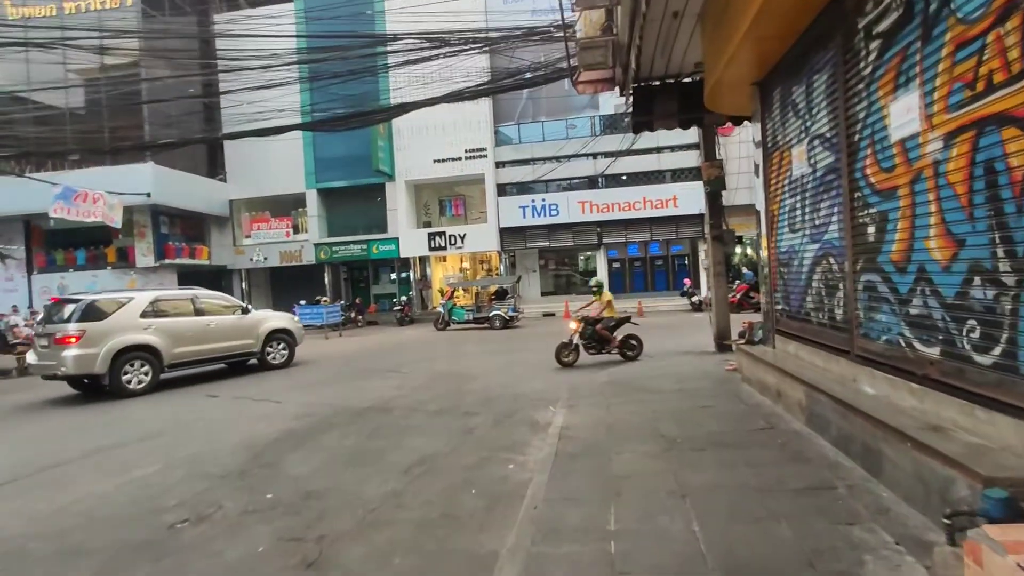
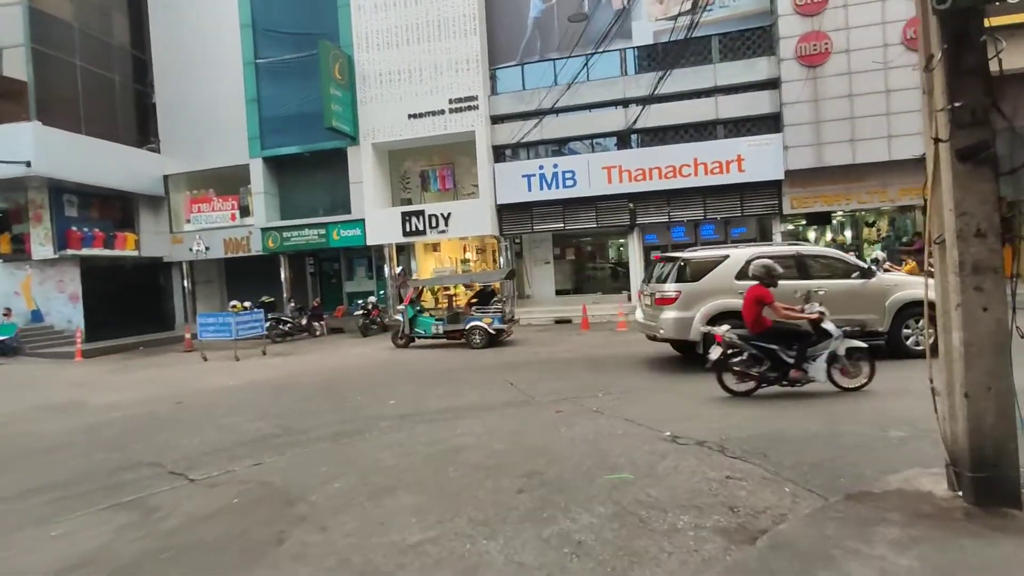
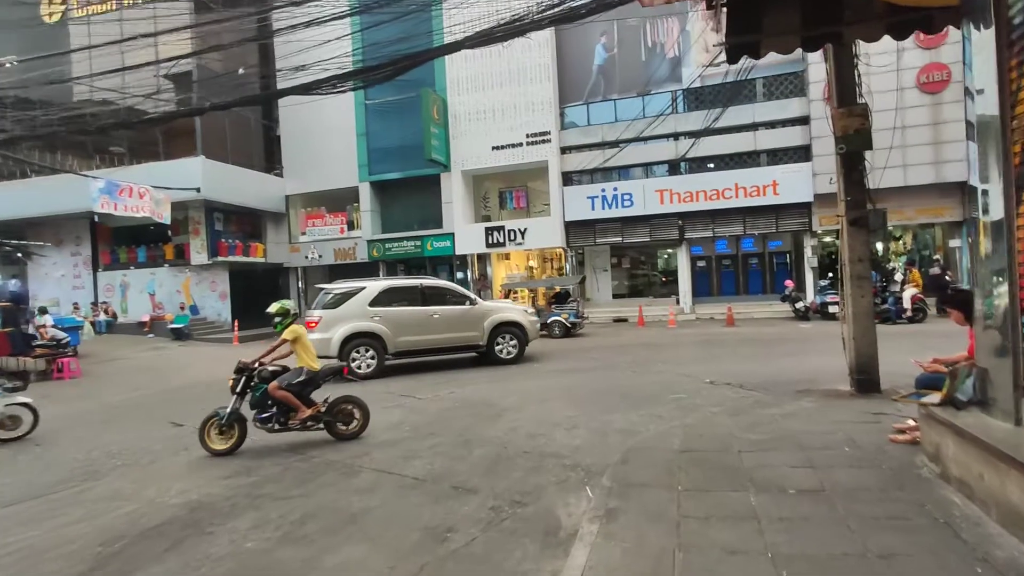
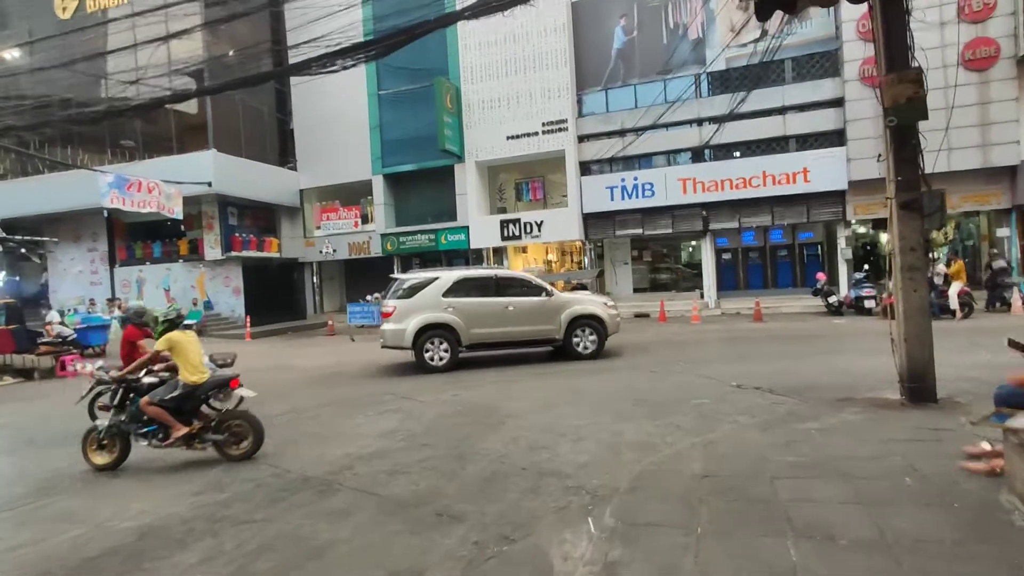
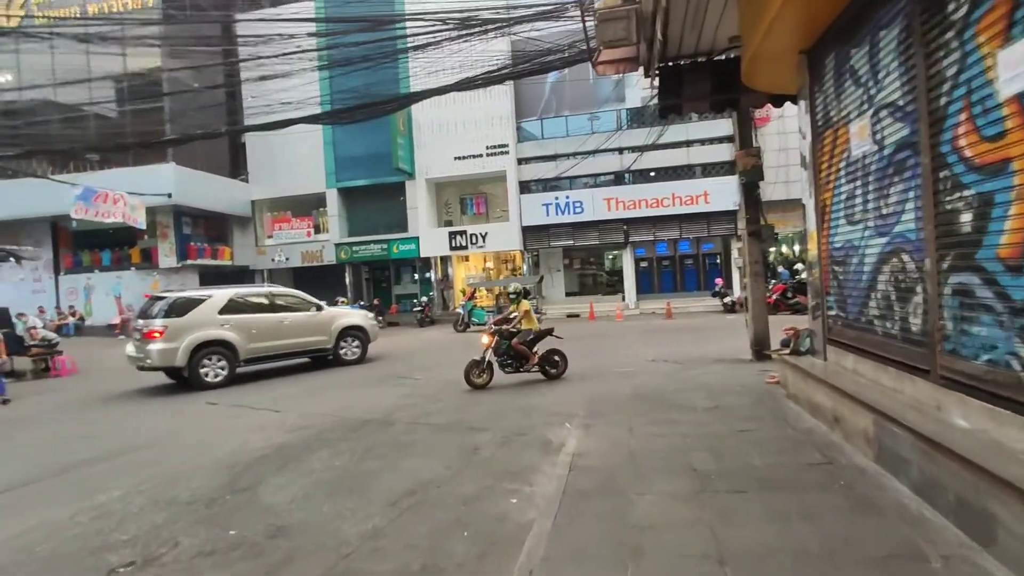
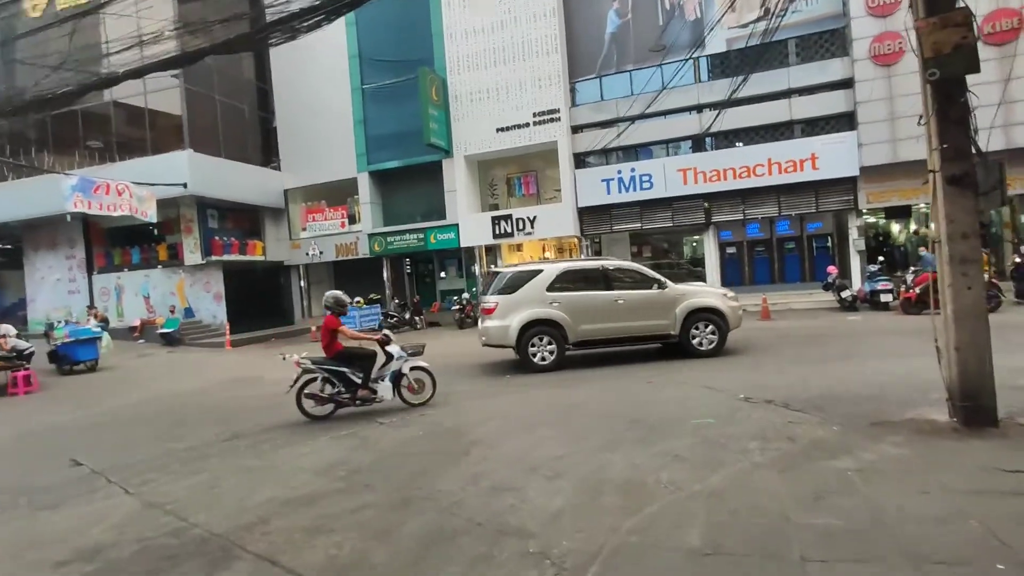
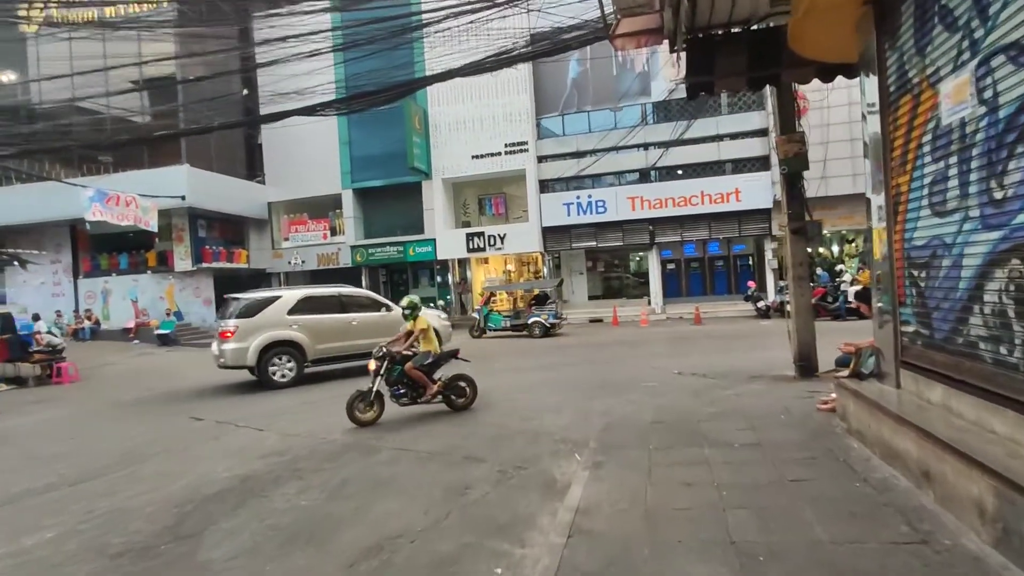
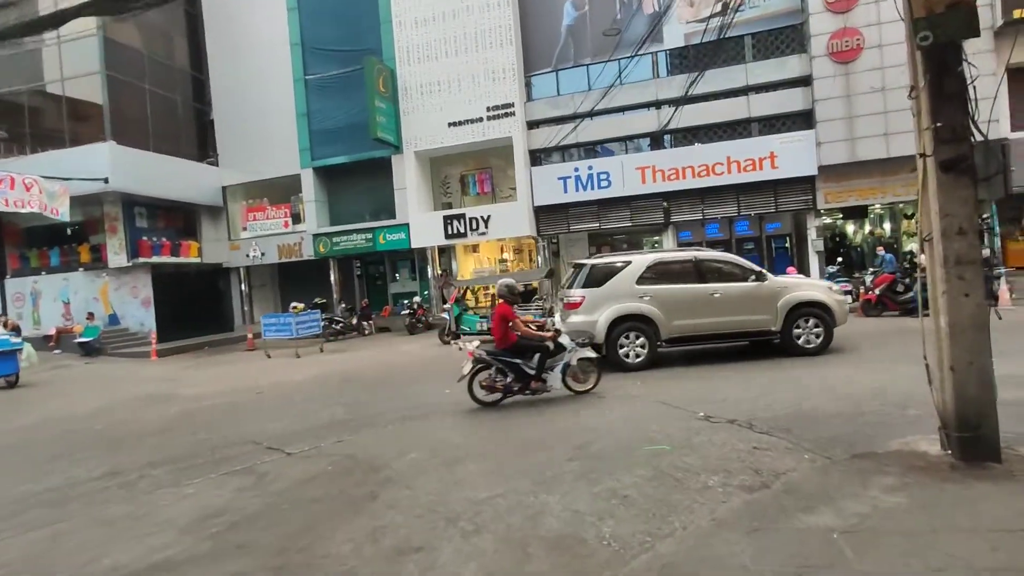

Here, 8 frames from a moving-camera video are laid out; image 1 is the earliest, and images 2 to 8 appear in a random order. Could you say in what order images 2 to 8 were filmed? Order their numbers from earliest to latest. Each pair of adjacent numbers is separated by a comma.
5, 7, 3, 4, 6, 8, 2
